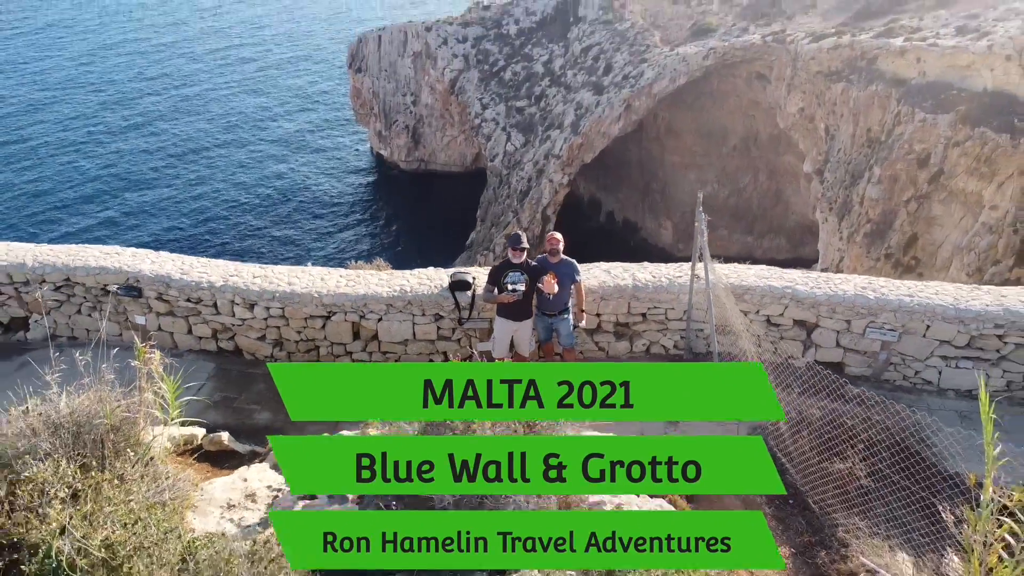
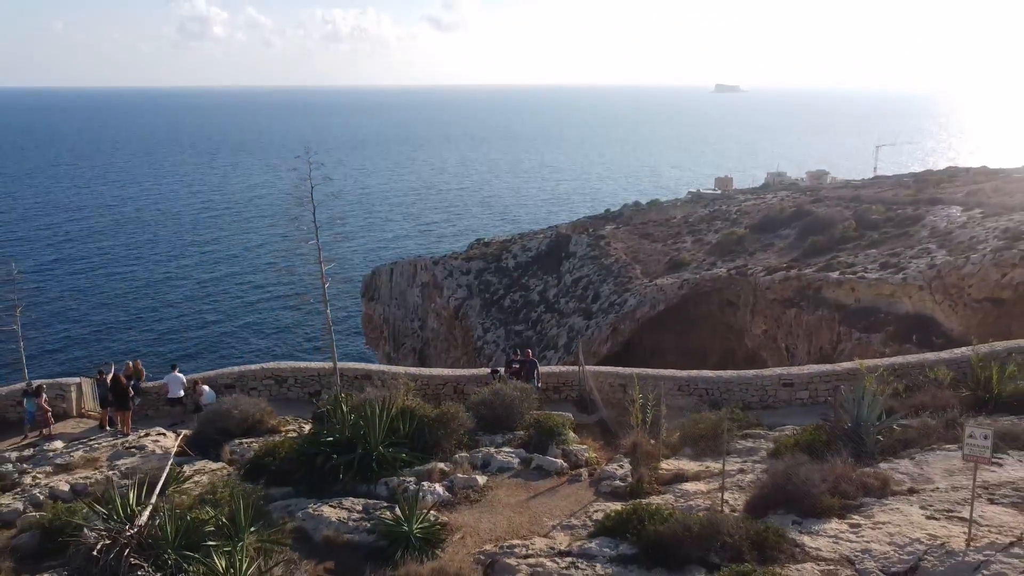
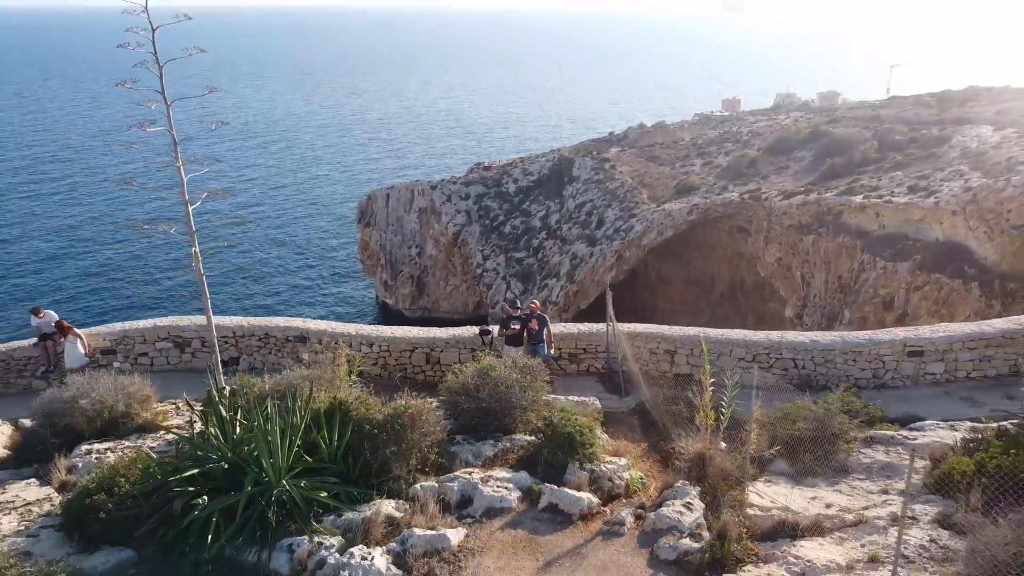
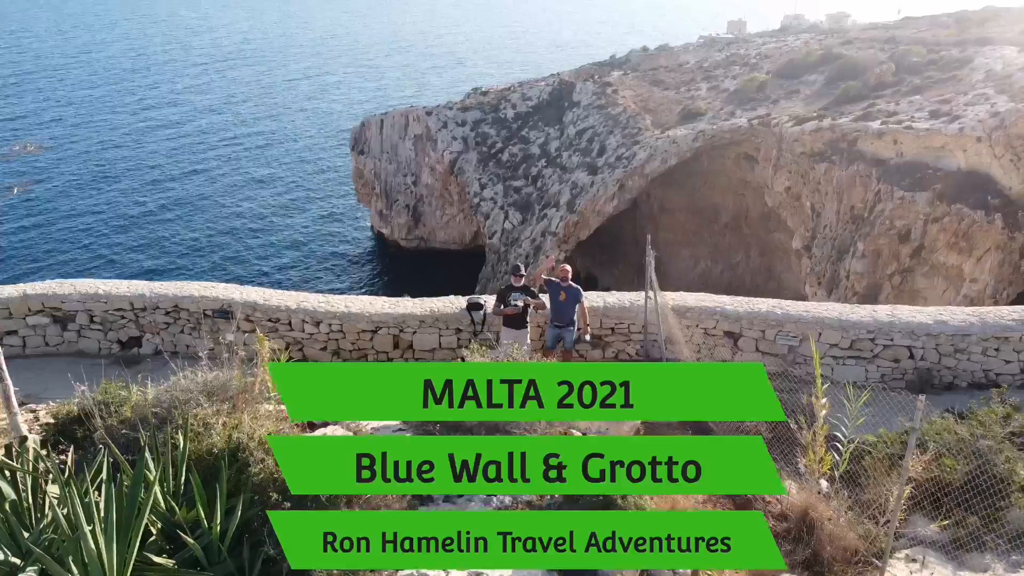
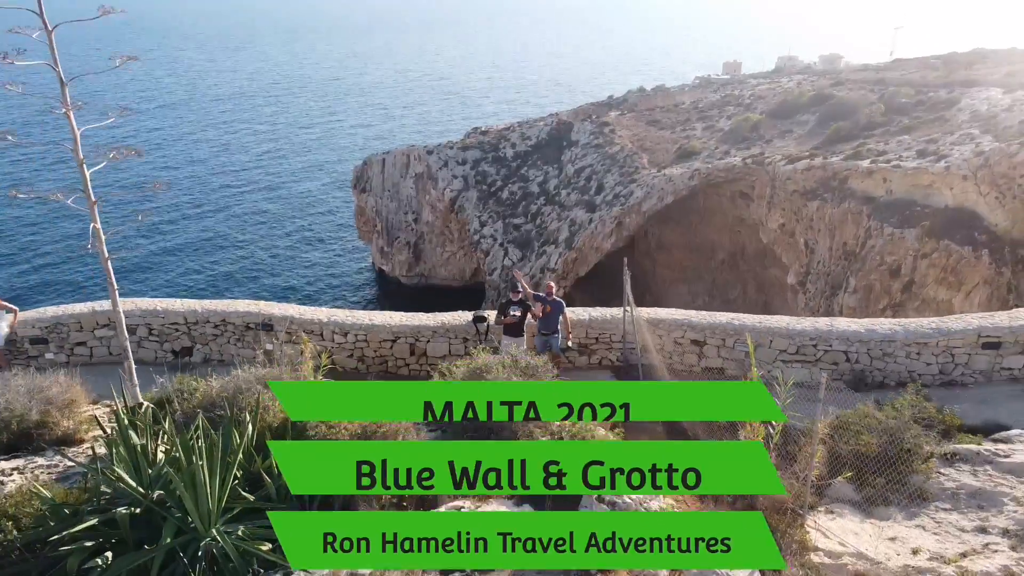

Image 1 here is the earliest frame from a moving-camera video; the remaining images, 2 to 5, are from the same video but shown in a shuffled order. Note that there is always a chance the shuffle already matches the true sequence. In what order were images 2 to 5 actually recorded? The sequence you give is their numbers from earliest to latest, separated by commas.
4, 5, 3, 2
